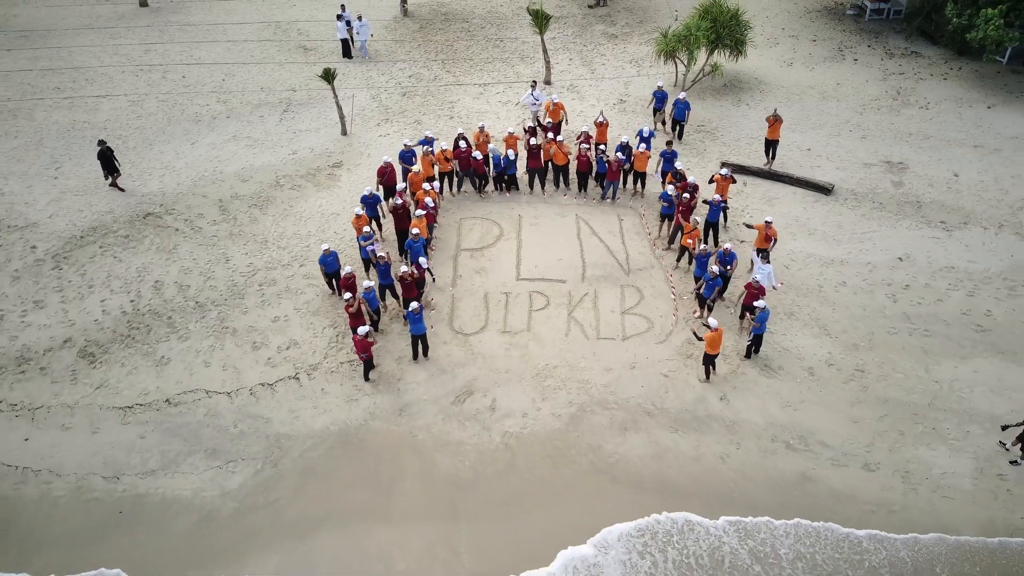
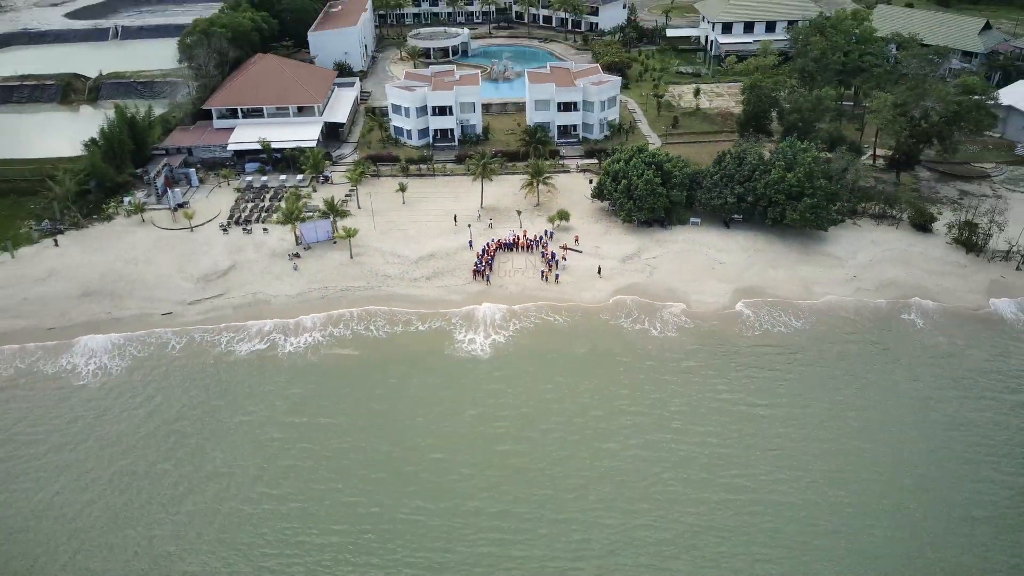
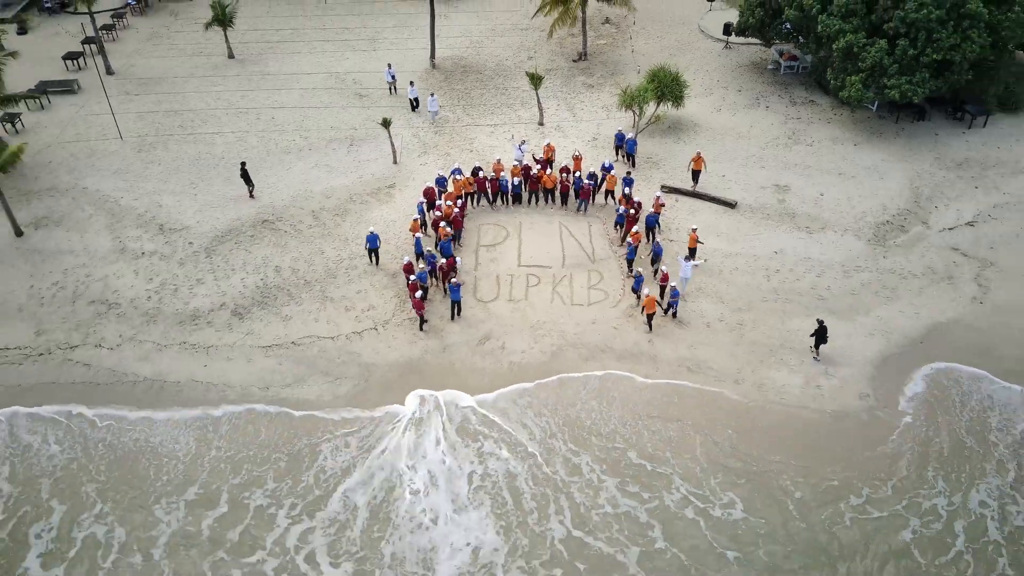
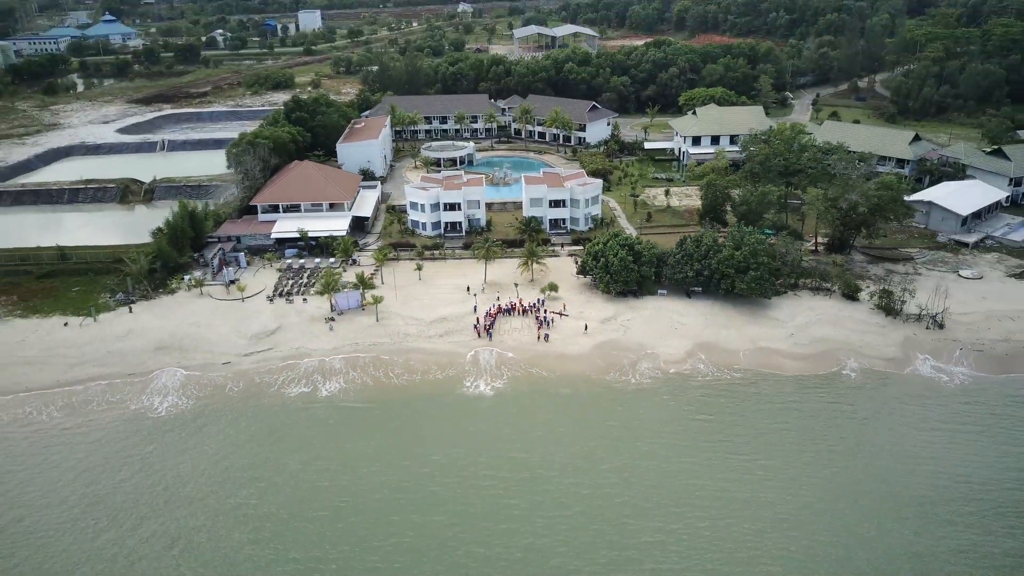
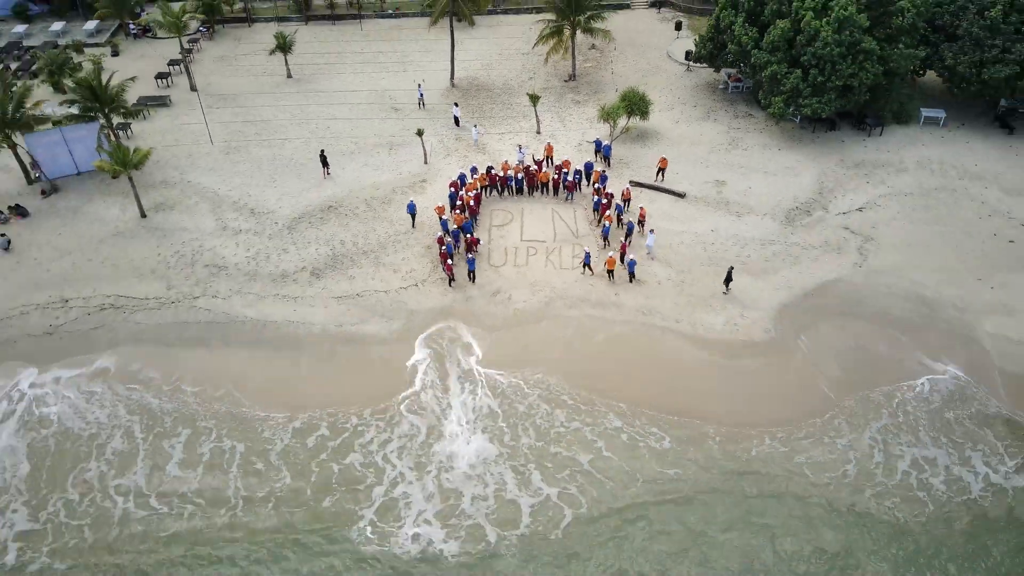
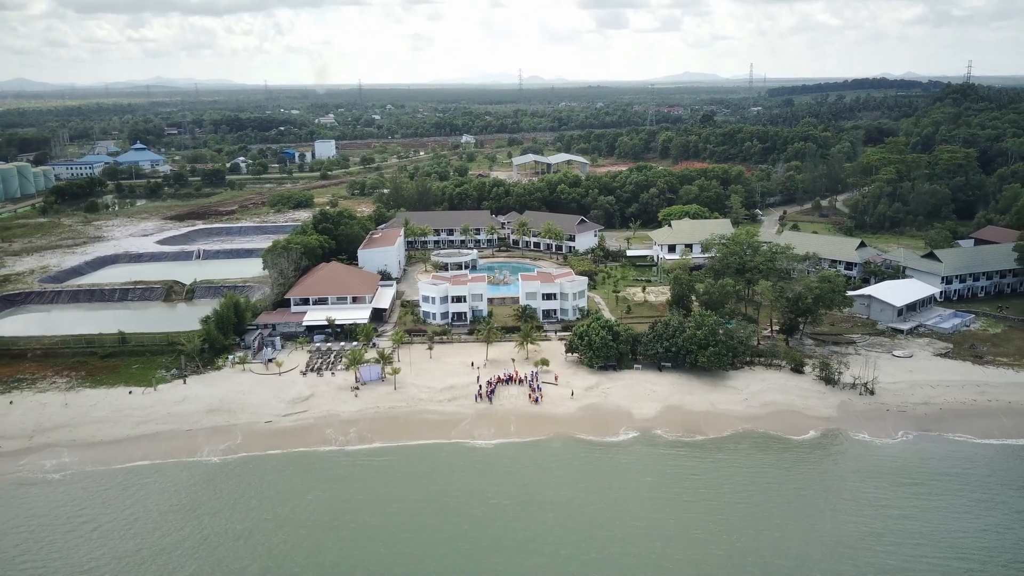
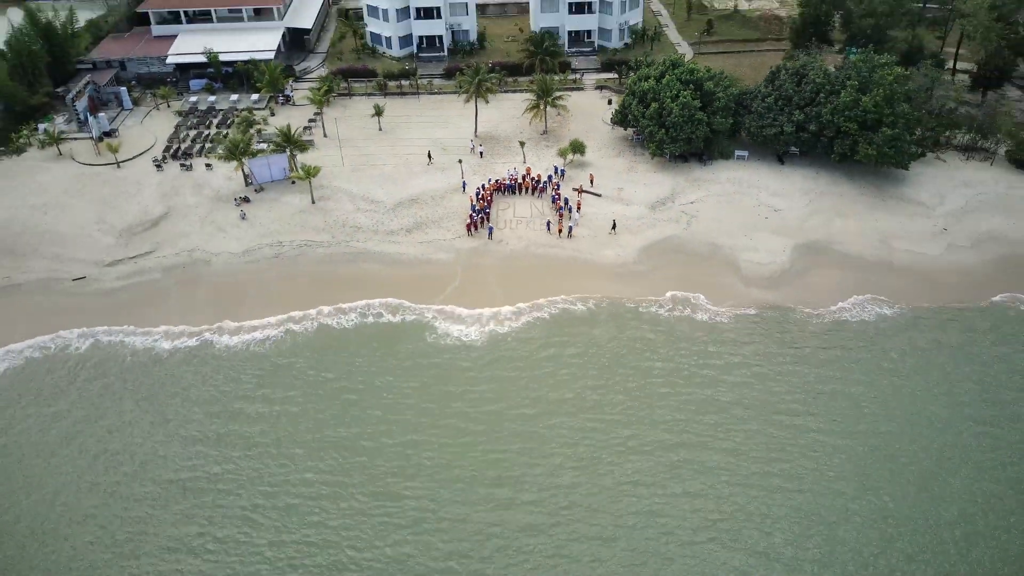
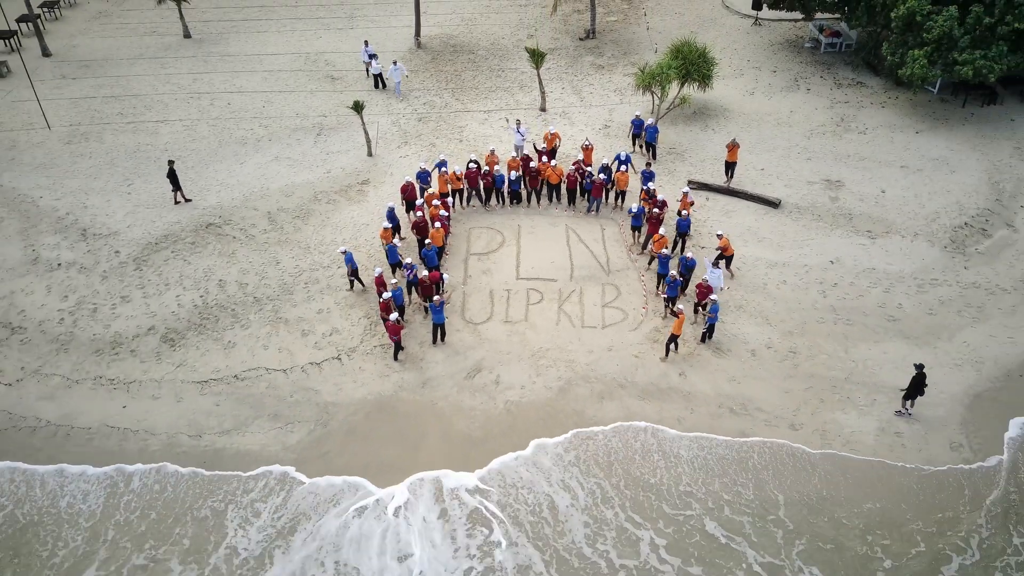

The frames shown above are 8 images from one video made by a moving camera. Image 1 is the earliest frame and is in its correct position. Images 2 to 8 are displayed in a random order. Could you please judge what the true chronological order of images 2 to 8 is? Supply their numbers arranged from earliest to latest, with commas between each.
8, 3, 5, 7, 2, 4, 6
